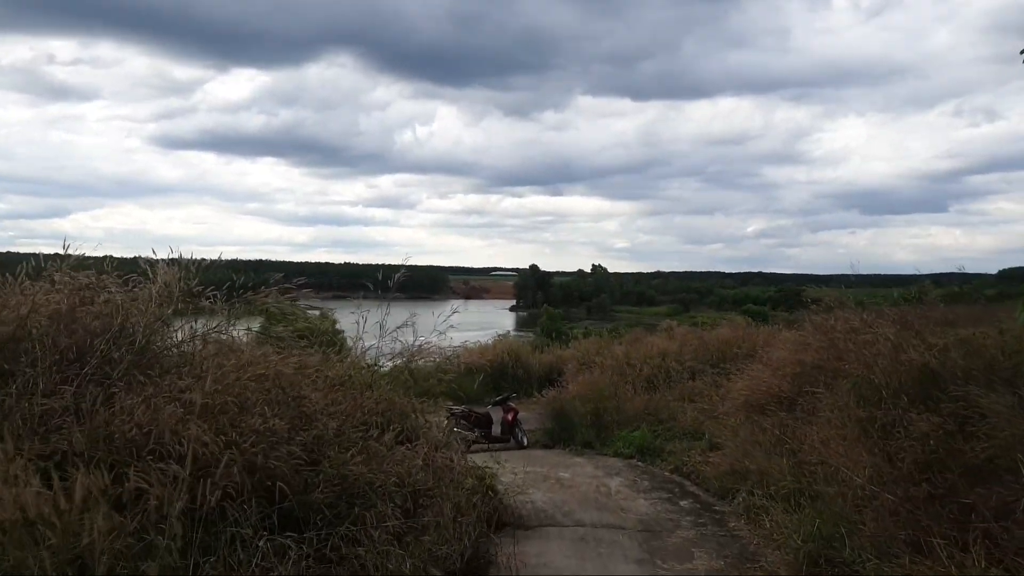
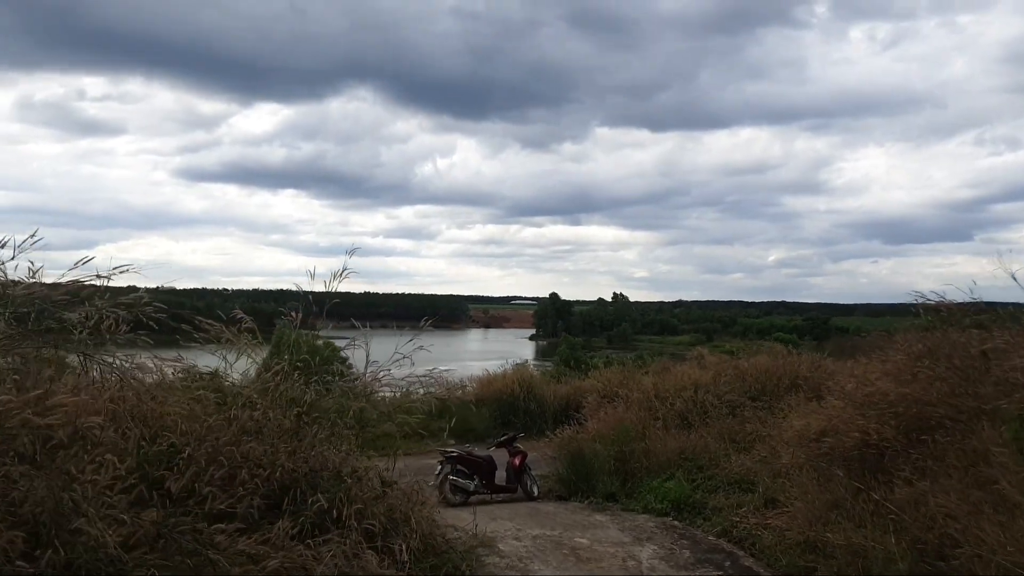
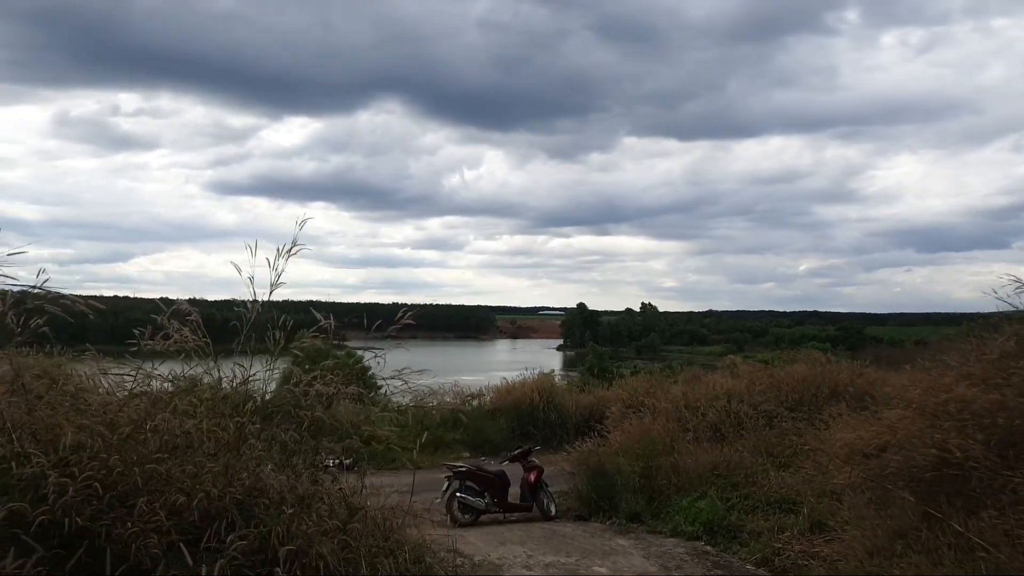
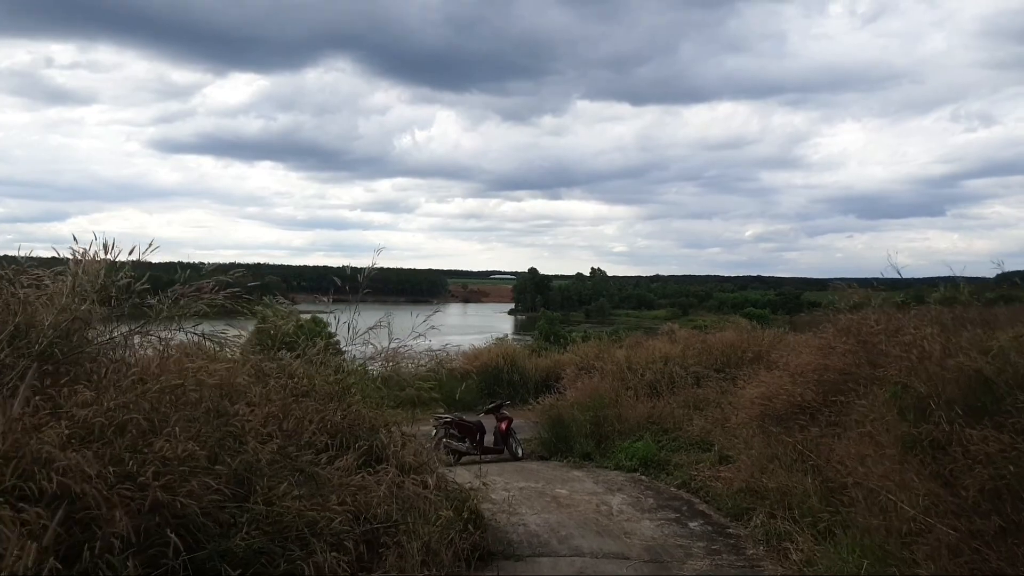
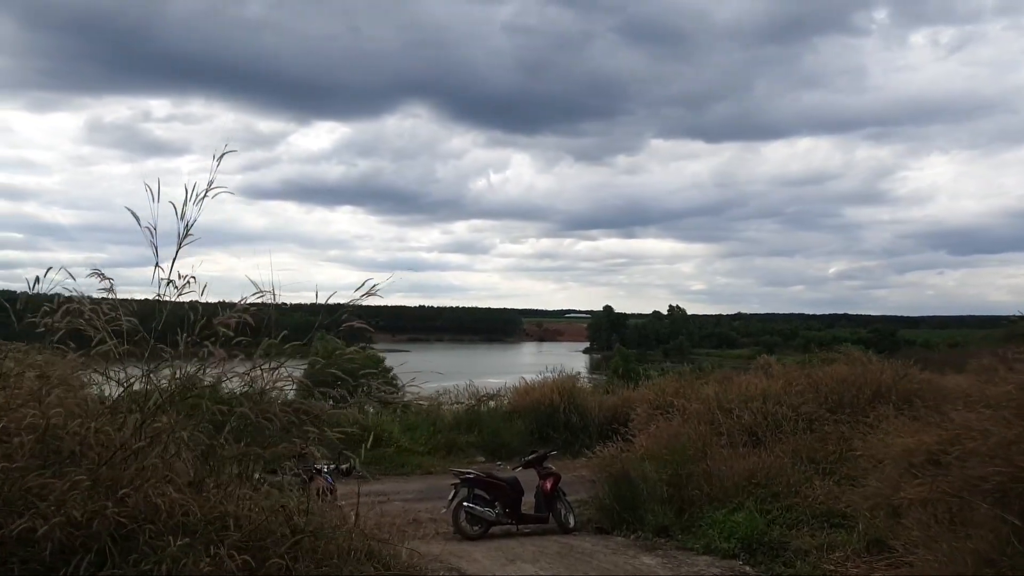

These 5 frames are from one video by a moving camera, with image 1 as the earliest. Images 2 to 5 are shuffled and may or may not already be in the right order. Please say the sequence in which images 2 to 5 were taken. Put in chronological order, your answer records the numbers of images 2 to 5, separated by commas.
4, 2, 3, 5
